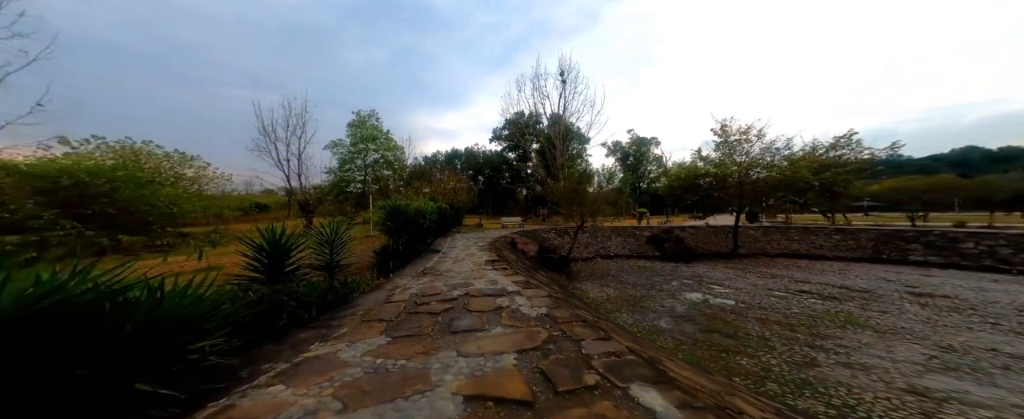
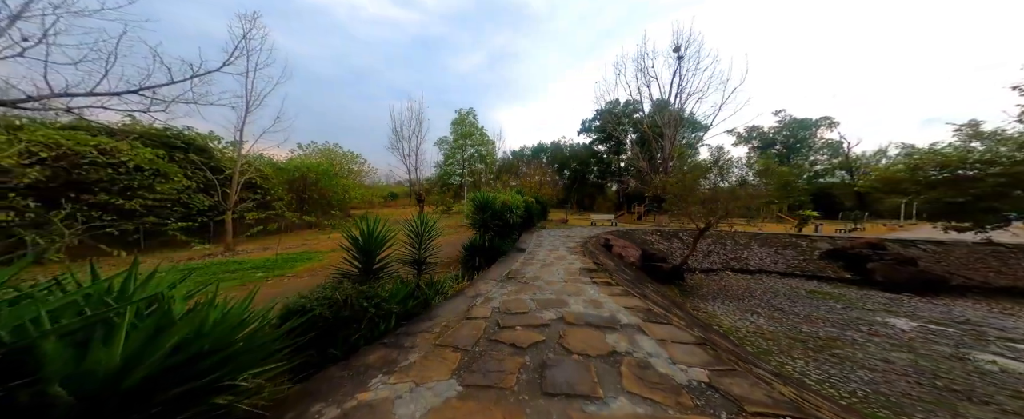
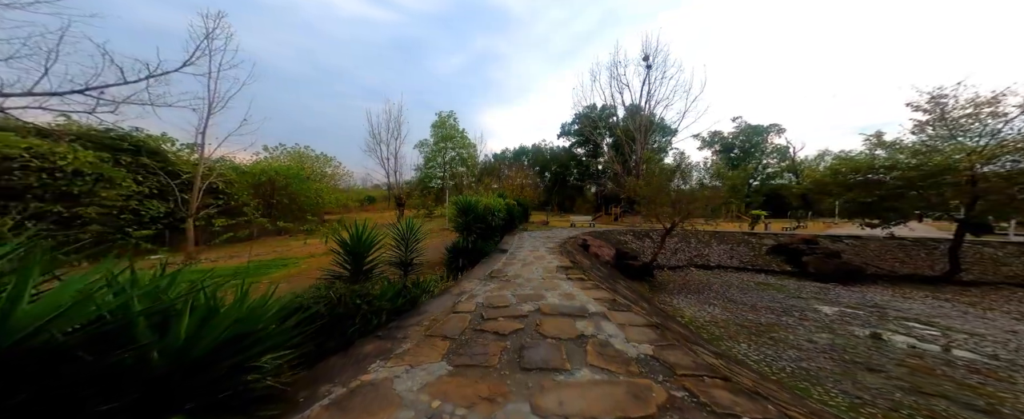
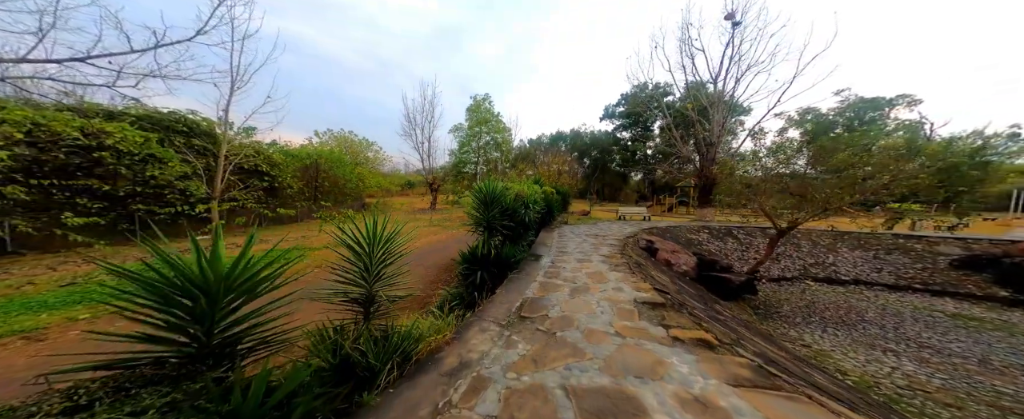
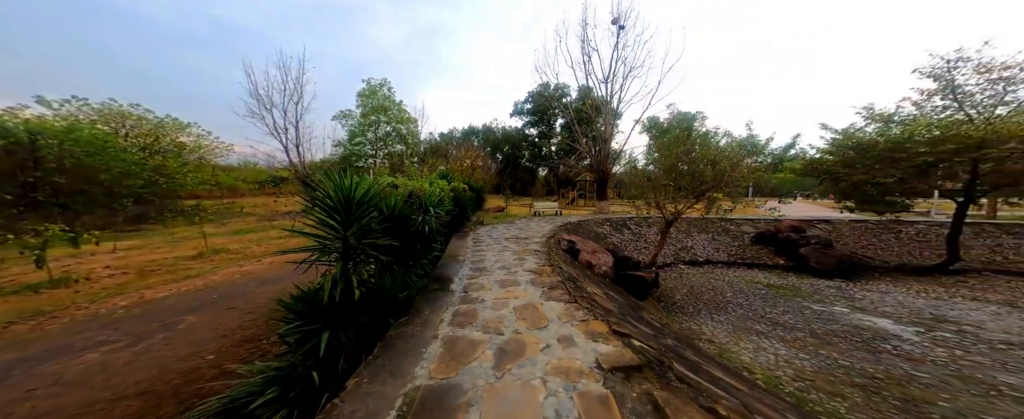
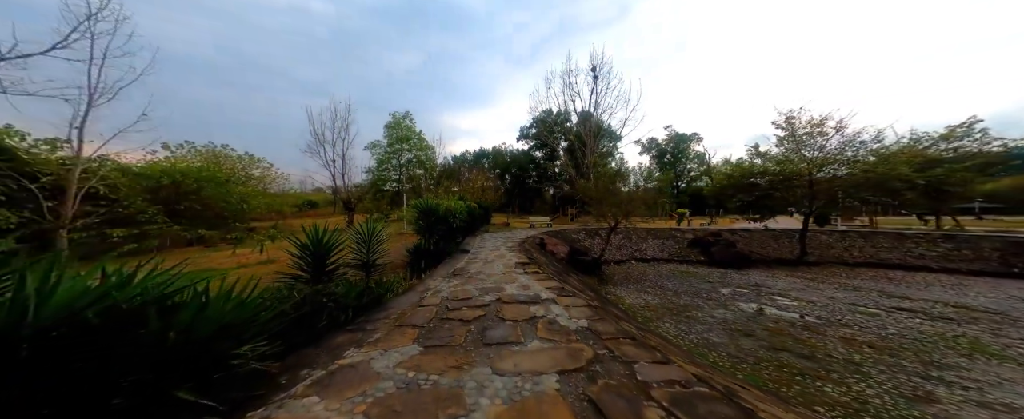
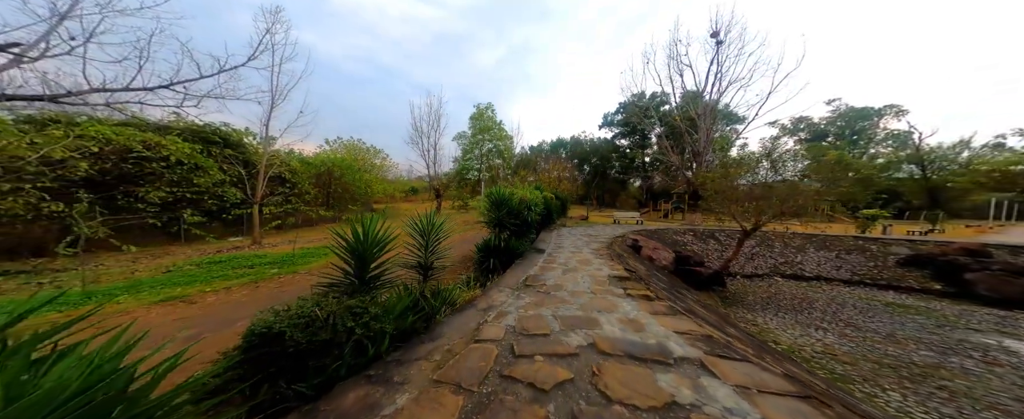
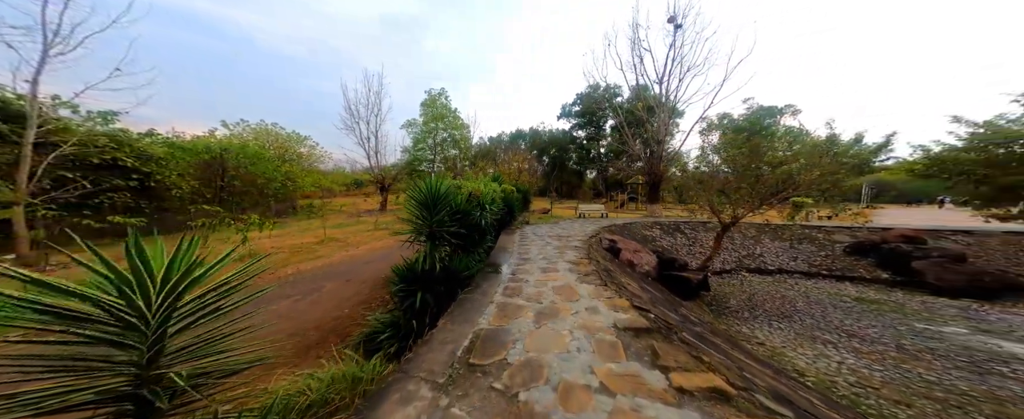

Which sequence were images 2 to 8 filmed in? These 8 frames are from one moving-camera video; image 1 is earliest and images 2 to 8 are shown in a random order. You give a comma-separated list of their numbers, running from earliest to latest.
6, 3, 2, 7, 4, 8, 5
